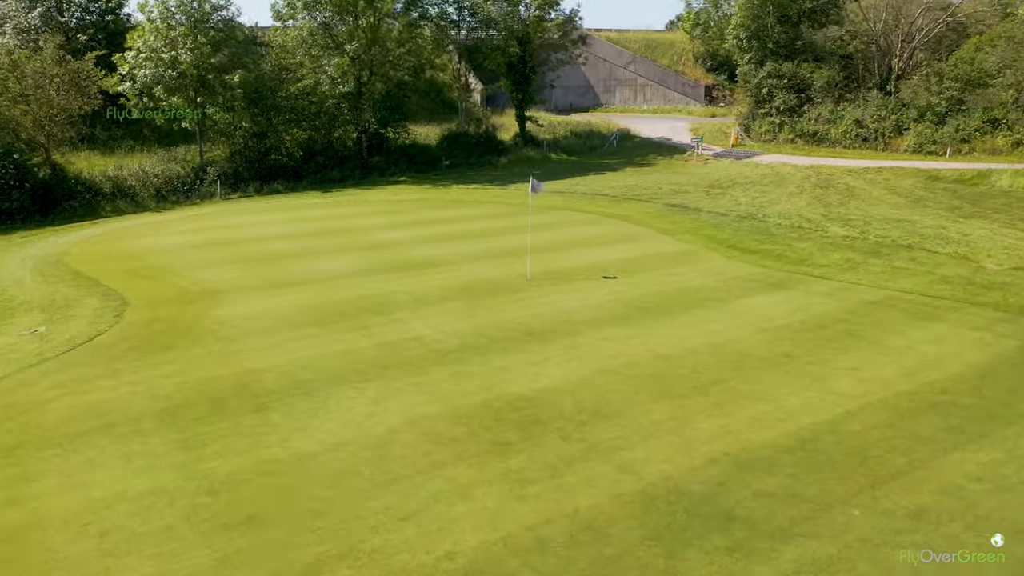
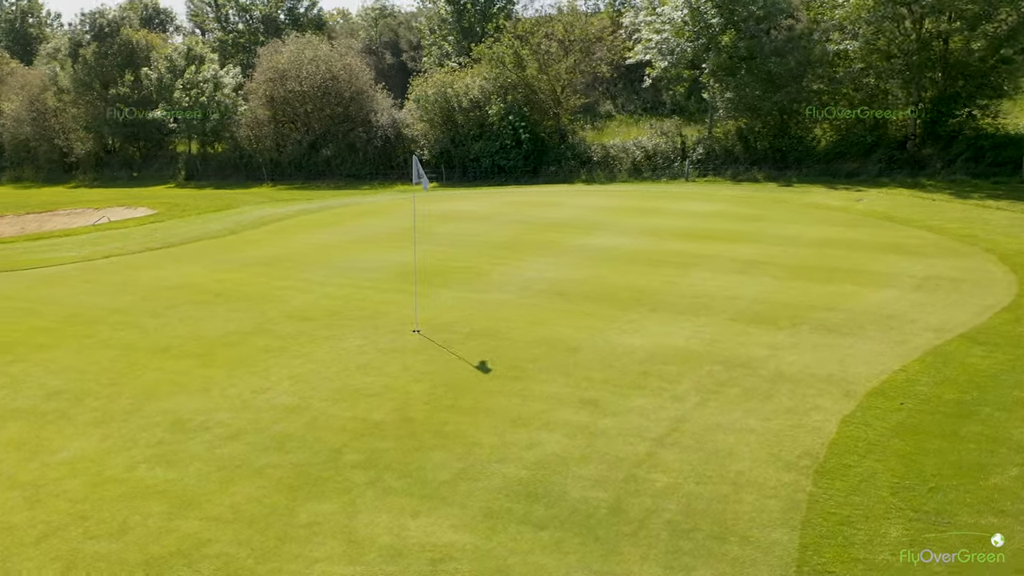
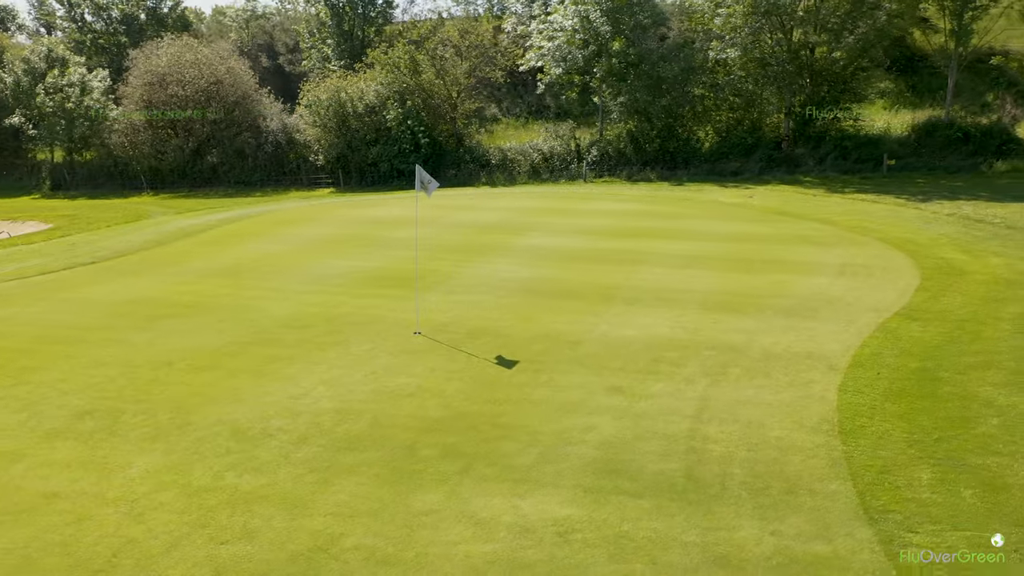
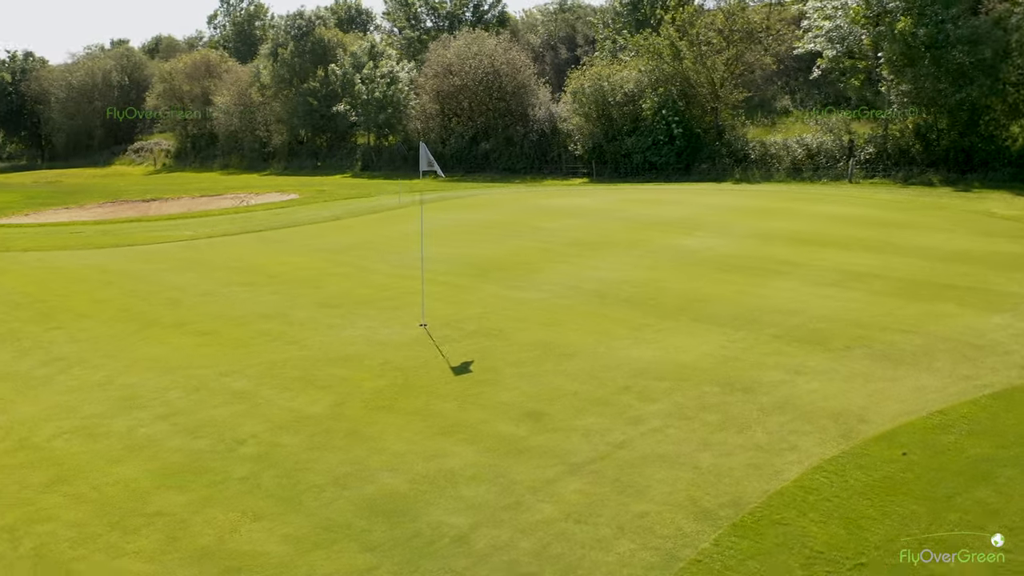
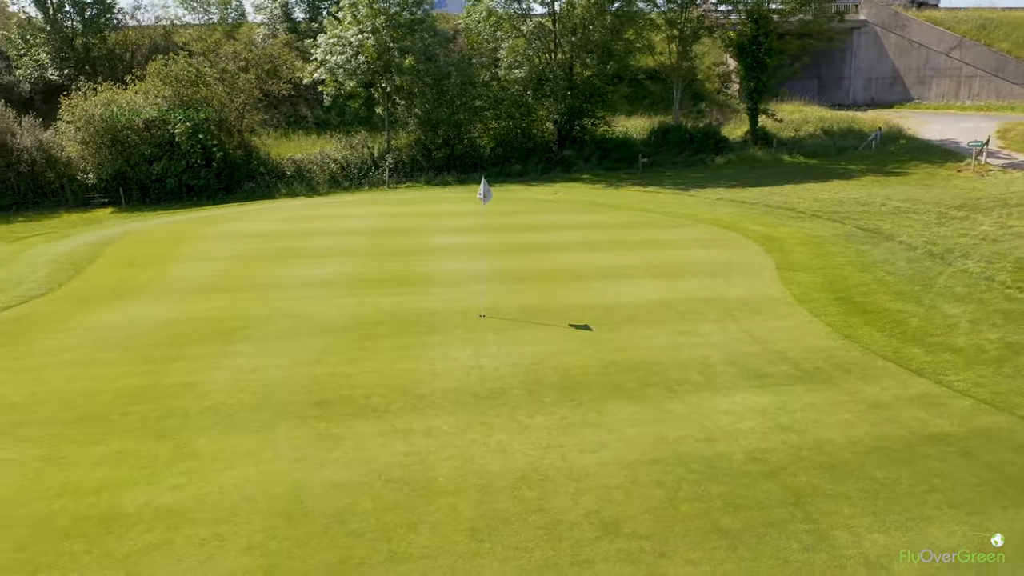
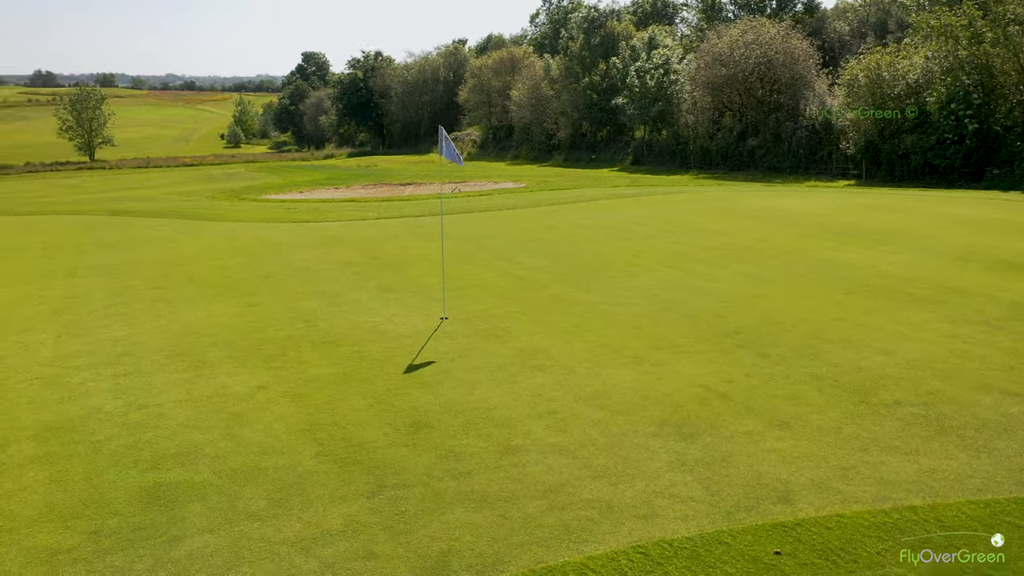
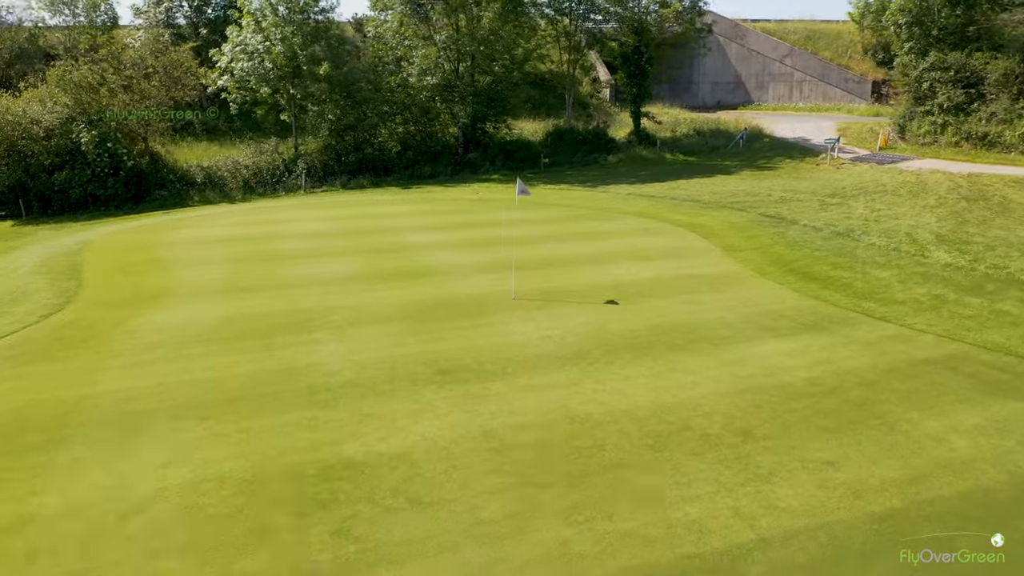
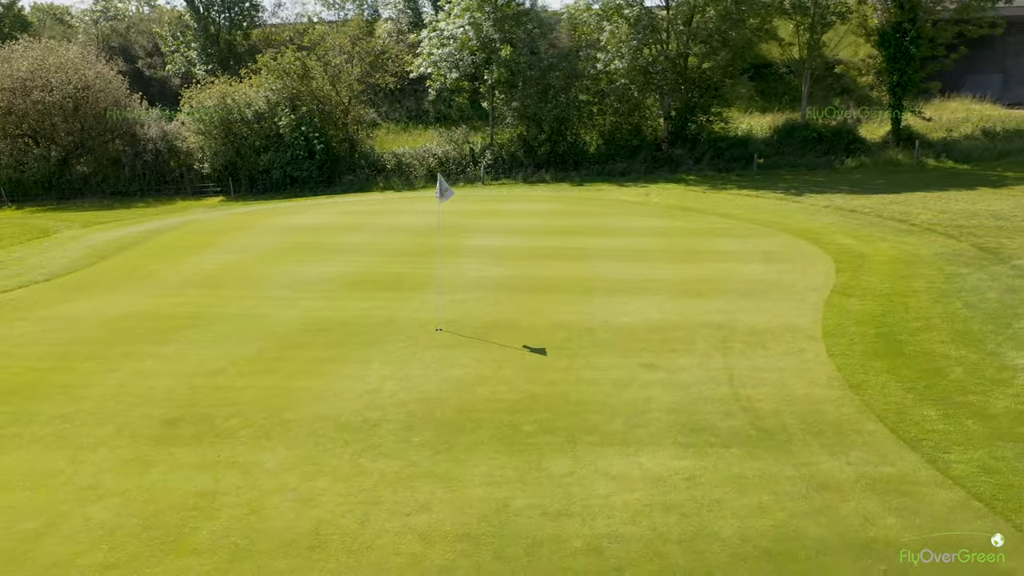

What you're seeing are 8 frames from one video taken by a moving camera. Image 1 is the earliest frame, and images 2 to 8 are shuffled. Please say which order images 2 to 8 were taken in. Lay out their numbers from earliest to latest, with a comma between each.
7, 5, 8, 3, 2, 4, 6
